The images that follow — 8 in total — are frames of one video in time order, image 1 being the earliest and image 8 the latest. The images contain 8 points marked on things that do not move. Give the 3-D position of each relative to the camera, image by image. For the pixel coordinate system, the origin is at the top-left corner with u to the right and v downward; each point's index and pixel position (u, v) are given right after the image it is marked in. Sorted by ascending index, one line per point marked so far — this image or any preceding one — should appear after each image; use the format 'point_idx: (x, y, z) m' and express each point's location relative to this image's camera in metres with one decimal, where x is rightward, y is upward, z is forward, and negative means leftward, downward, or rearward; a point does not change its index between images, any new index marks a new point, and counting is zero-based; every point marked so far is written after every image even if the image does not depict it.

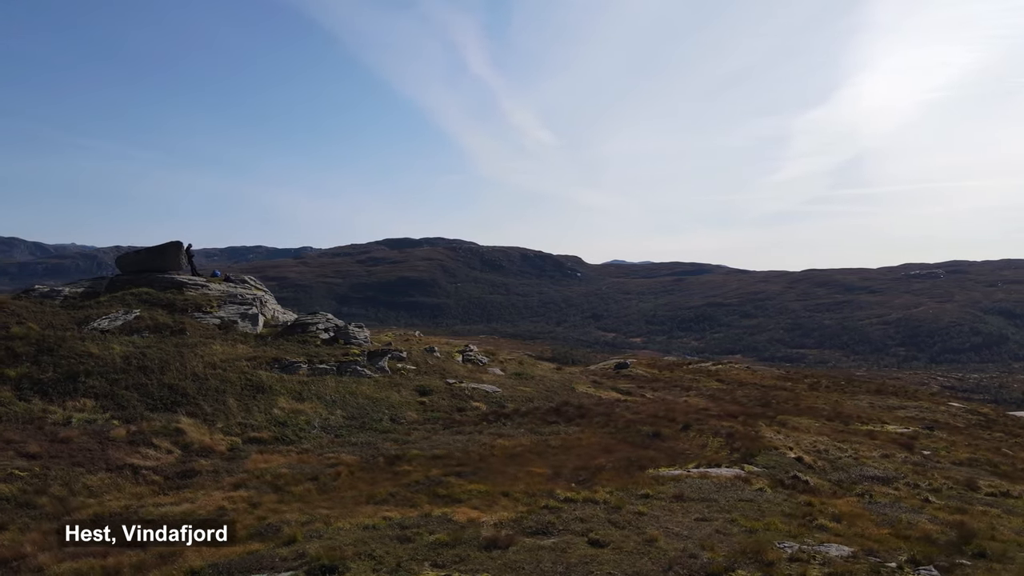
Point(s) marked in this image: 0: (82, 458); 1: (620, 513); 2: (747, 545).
0: (-16.4, -6.5, +19.9) m
1: (+3.3, -6.9, +16.1) m
2: (+6.0, -6.6, +13.5) m
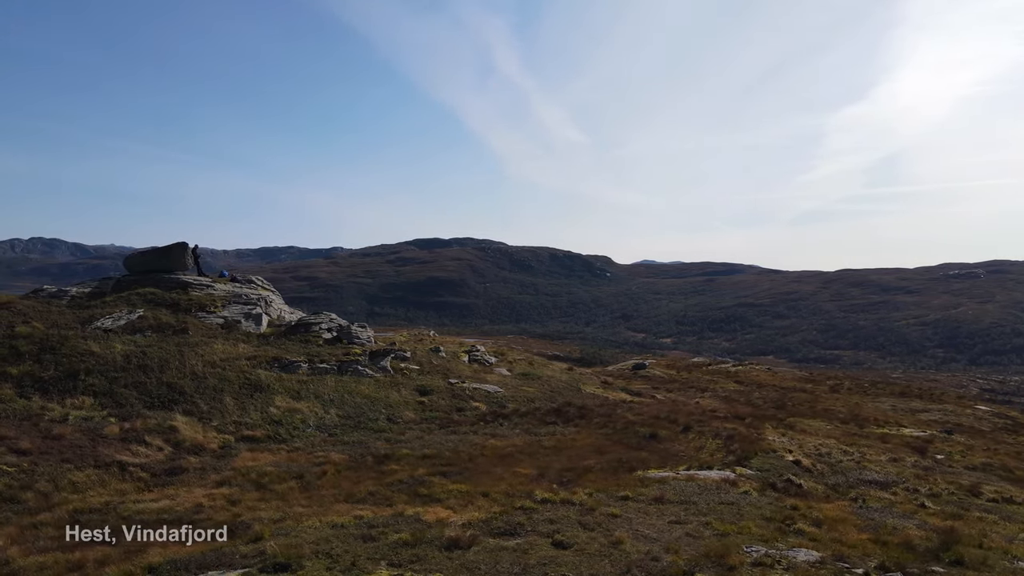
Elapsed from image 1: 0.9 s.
0: (-17.1, -6.5, +20.3) m
1: (+2.5, -6.9, +15.9) m
2: (+5.0, -6.6, +13.3) m
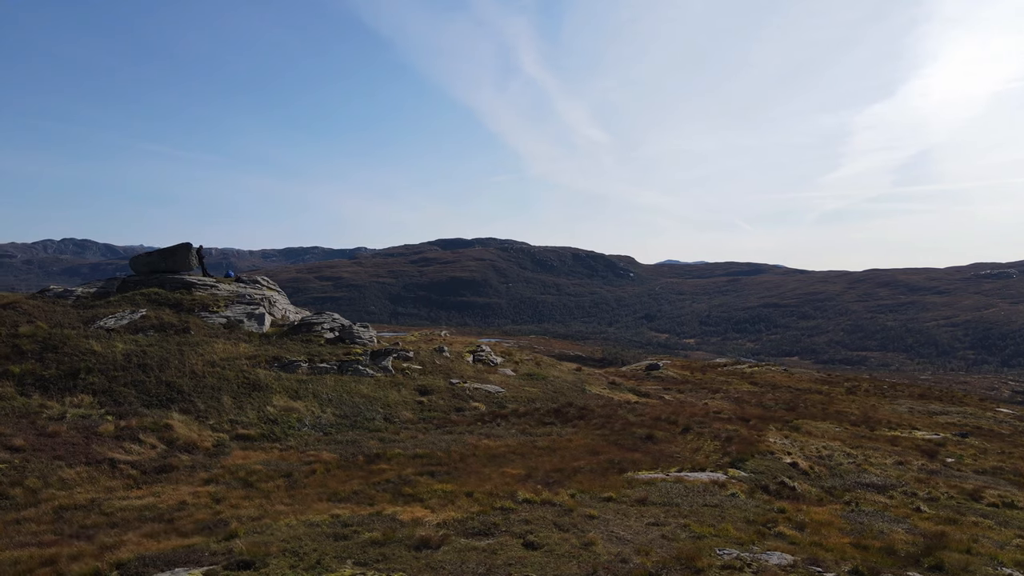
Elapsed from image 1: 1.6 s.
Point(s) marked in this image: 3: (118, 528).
0: (-17.7, -6.5, +20.6) m
1: (+1.8, -6.9, +15.8) m
2: (+4.3, -6.6, +13.1) m
3: (-10.9, -6.7, +14.6) m
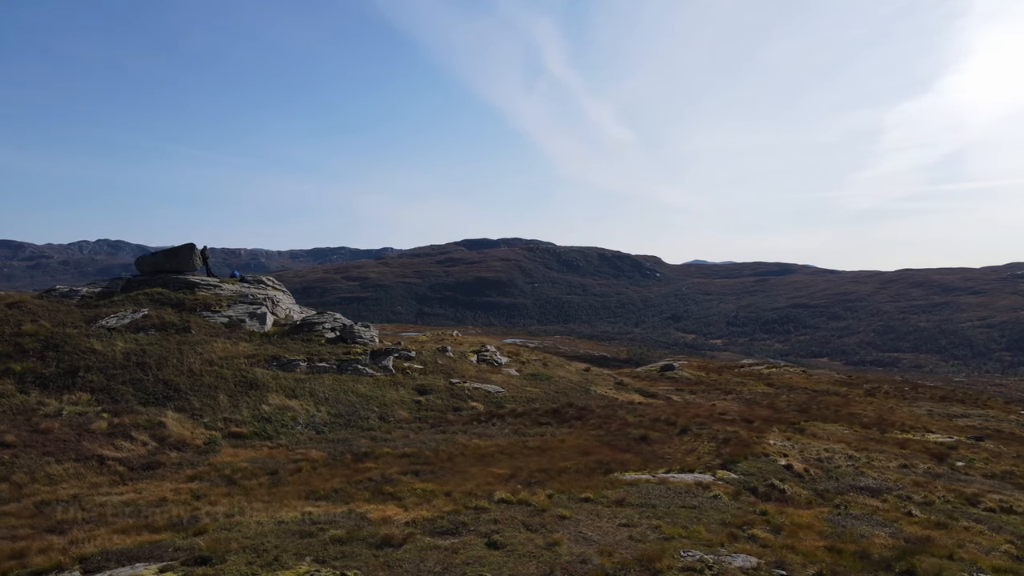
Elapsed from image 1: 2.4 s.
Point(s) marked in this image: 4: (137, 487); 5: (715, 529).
0: (-18.4, -6.5, +21.1) m
1: (+0.9, -6.9, +15.8) m
2: (+3.4, -6.6, +13.0) m
3: (-11.8, -6.7, +14.9) m
4: (-13.5, -7.1, +18.8) m
5: (+6.1, -7.3, +15.7) m
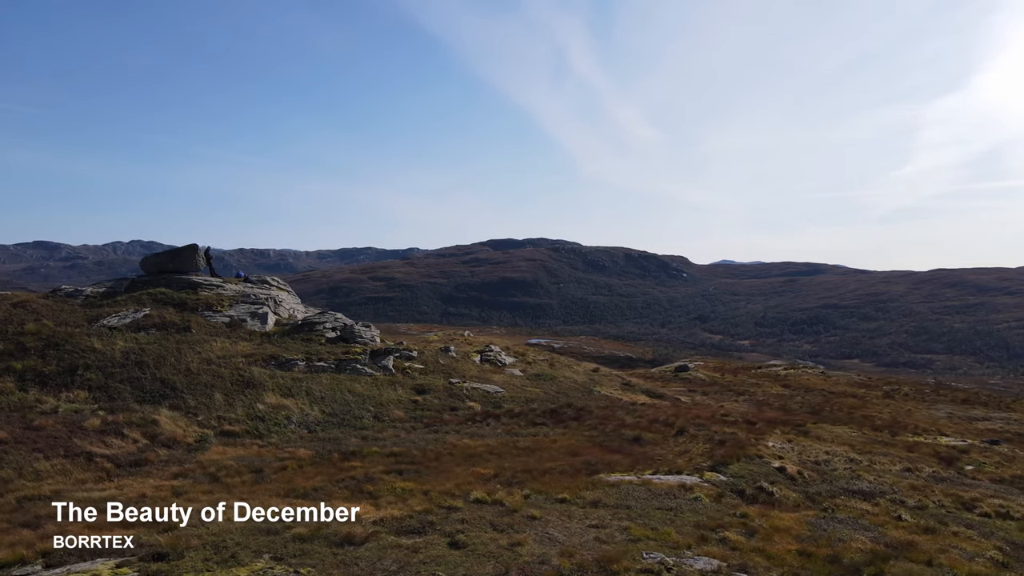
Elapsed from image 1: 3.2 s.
0: (-19.2, -6.4, +21.5) m
1: (0.0, -6.9, +15.7) m
2: (+2.4, -6.6, +12.9) m
3: (-12.7, -6.7, +15.1) m
4: (-14.3, -7.1, +19.1) m
5: (+5.2, -7.3, +15.6) m
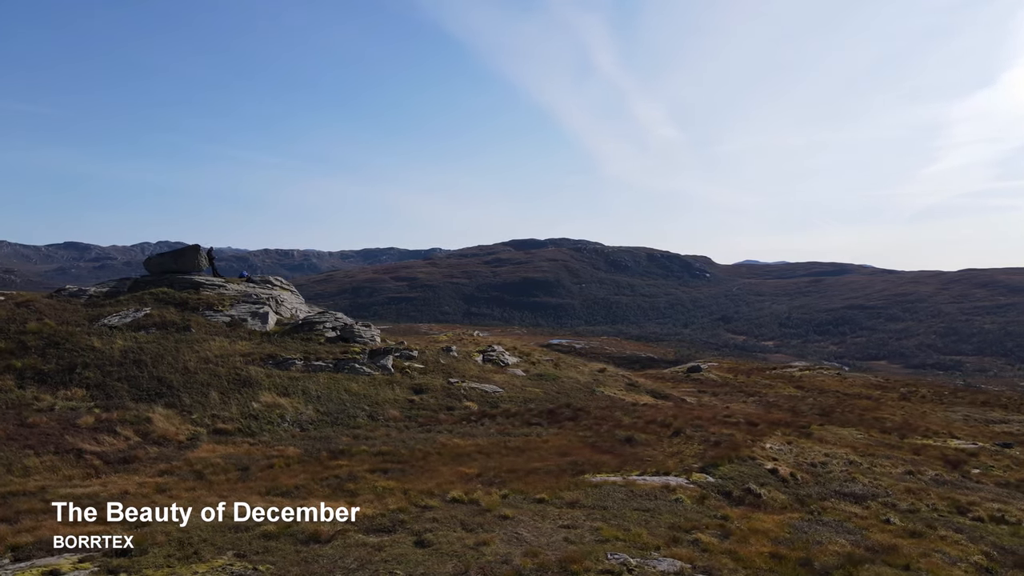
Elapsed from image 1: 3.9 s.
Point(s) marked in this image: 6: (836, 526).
0: (-19.9, -6.4, +21.9) m
1: (-0.8, -6.9, +15.8) m
2: (+1.5, -6.6, +12.9) m
3: (-13.6, -6.6, +15.4) m
4: (-15.1, -7.1, +19.4) m
5: (+4.4, -7.2, +15.5) m
6: (+12.2, -8.9, +19.6) m
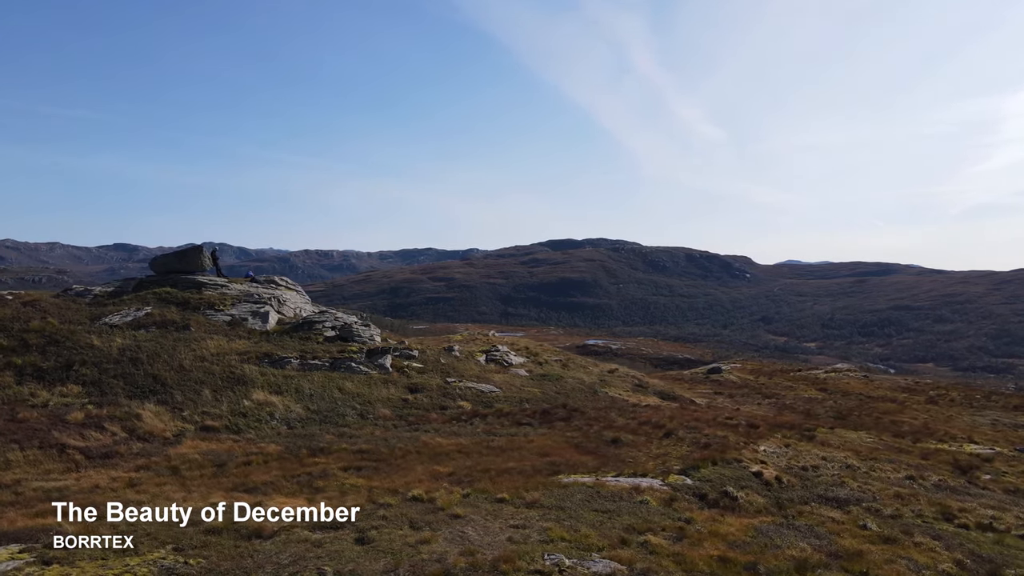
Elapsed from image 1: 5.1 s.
0: (-21.1, -6.4, +22.6) m
1: (-2.3, -6.9, +15.9) m
2: (0.0, -6.6, +12.9) m
3: (-15.0, -6.6, +15.9) m
4: (-16.4, -7.1, +20.0) m
5: (+2.9, -7.2, +15.4) m
6: (+10.9, -8.9, +19.2) m
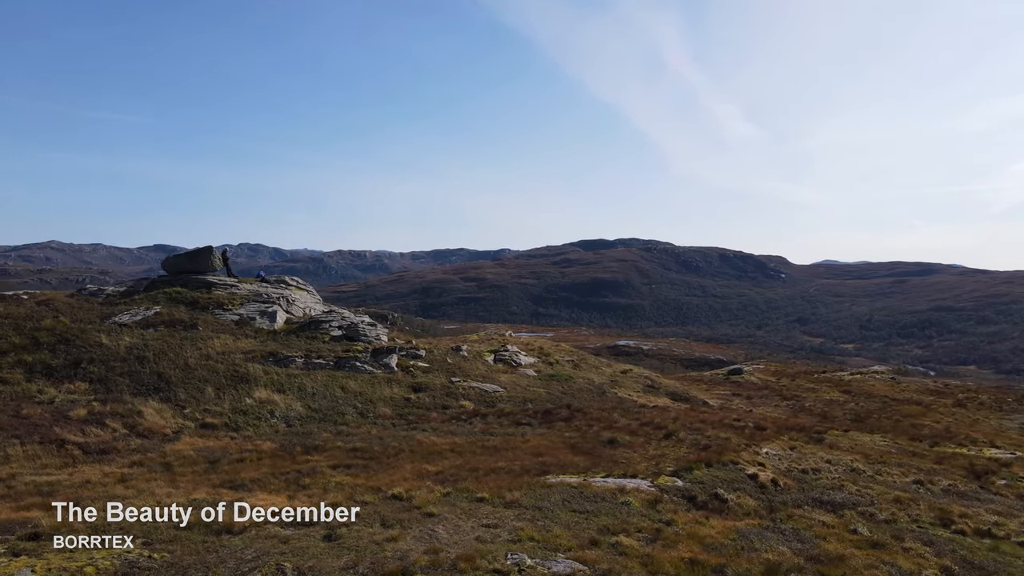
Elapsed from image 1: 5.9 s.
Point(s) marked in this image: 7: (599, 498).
0: (-21.7, -6.4, +23.4) m
1: (-3.1, -6.9, +16.0) m
2: (-0.9, -6.6, +13.0) m
3: (-15.8, -6.6, +16.5) m
4: (-17.1, -7.1, +20.6) m
5: (+2.1, -7.2, +15.4) m
6: (+10.2, -8.9, +18.9) m
7: (+3.3, -7.9, +19.7) m
